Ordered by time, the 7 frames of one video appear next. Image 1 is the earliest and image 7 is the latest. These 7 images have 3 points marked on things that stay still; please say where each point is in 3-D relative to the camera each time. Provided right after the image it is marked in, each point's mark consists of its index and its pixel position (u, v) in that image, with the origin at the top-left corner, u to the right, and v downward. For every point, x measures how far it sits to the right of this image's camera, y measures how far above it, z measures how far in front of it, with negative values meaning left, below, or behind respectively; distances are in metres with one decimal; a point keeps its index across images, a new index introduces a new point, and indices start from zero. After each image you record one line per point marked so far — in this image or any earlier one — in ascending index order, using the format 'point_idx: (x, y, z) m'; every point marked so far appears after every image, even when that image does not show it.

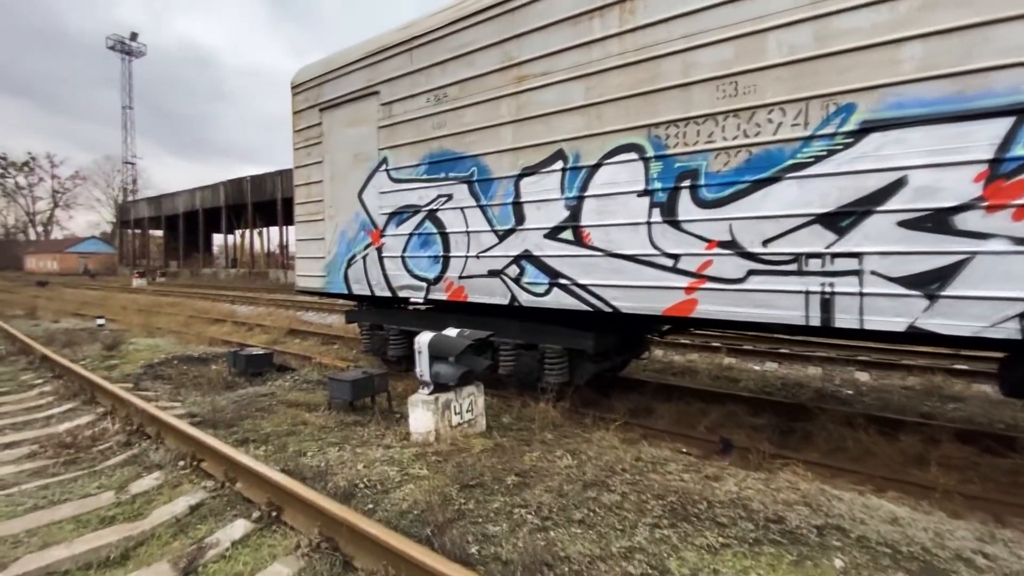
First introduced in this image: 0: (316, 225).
0: (-3.1, +1.0, +7.6) m
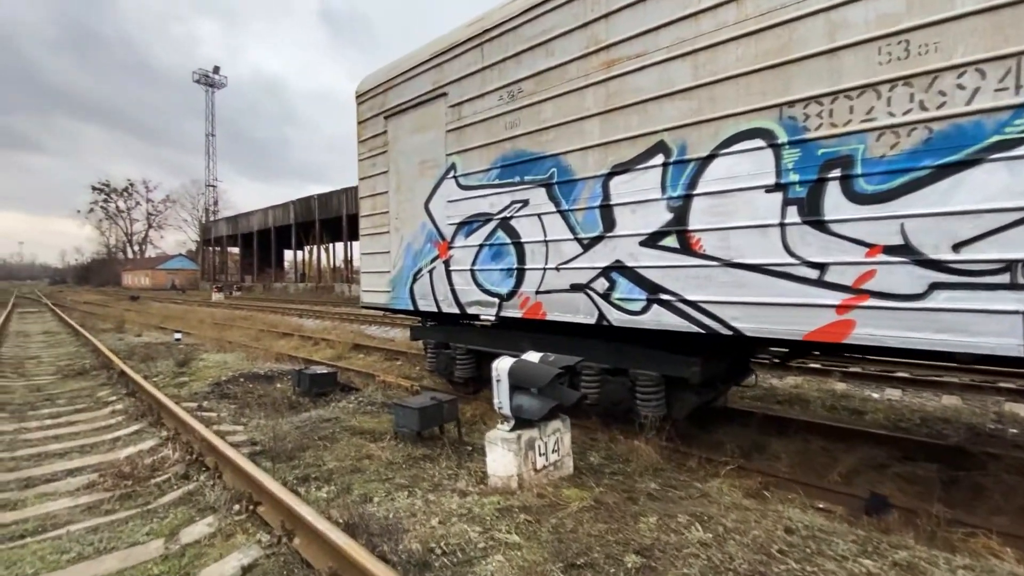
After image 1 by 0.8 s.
0: (-2.0, +0.7, +7.2) m
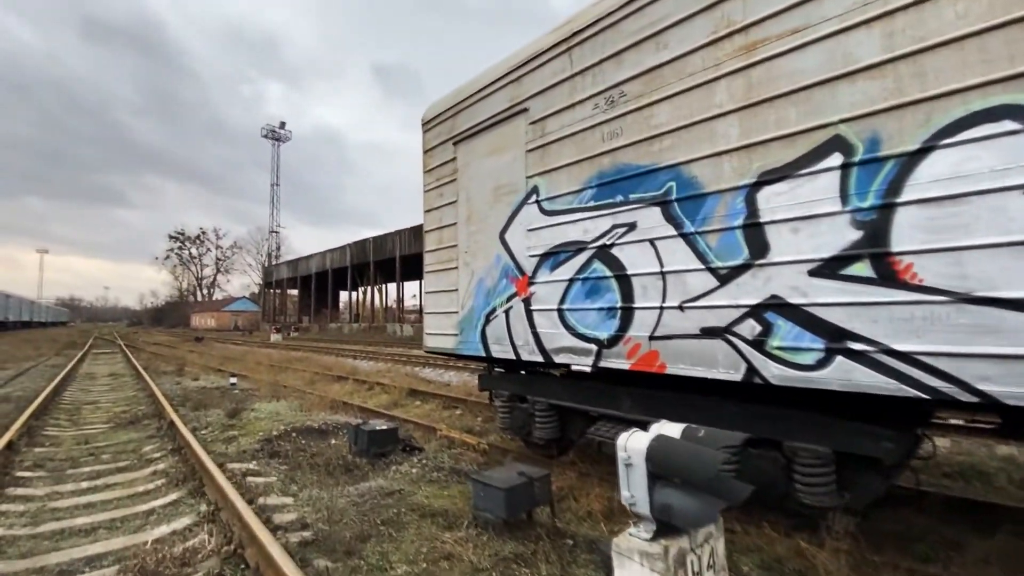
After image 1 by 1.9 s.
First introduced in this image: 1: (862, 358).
0: (-0.9, +0.2, +6.4) m
1: (+2.2, -0.4, +3.0) m
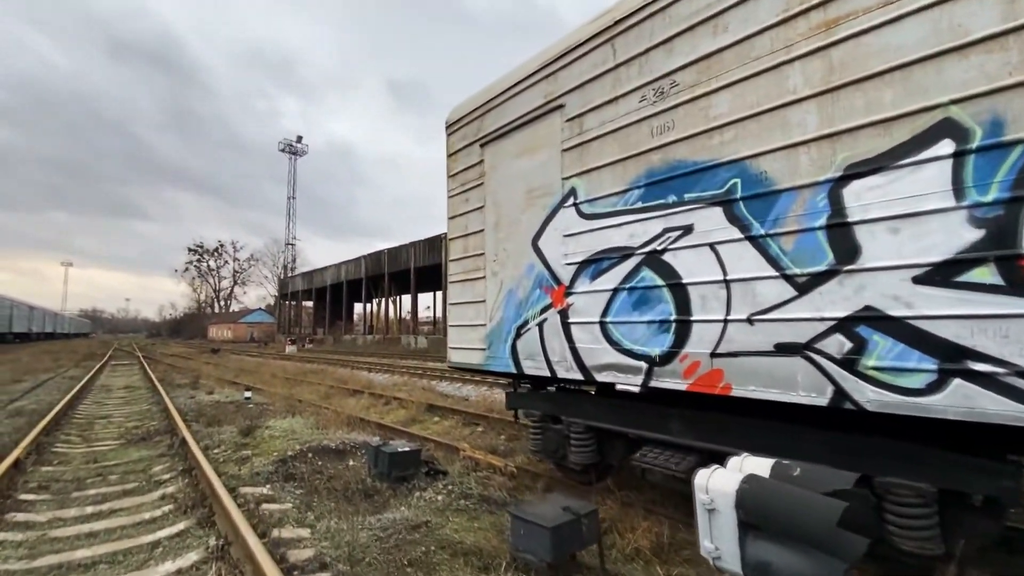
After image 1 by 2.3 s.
0: (-0.5, 0.0, +6.0) m
1: (+2.5, -0.5, +2.5) m
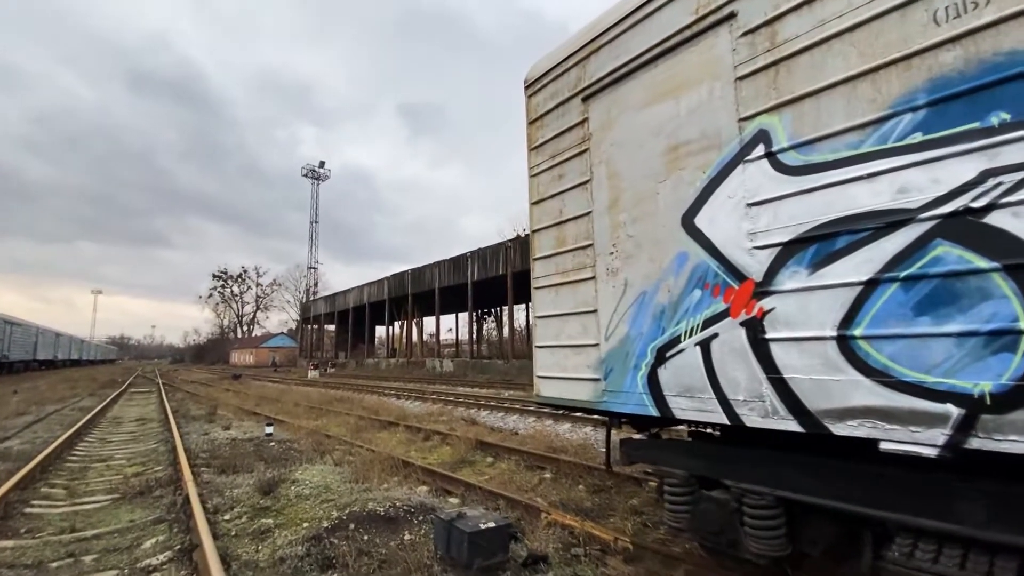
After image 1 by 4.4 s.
0: (+0.6, 0.0, +4.4) m
1: (+3.5, -0.3, +0.8) m
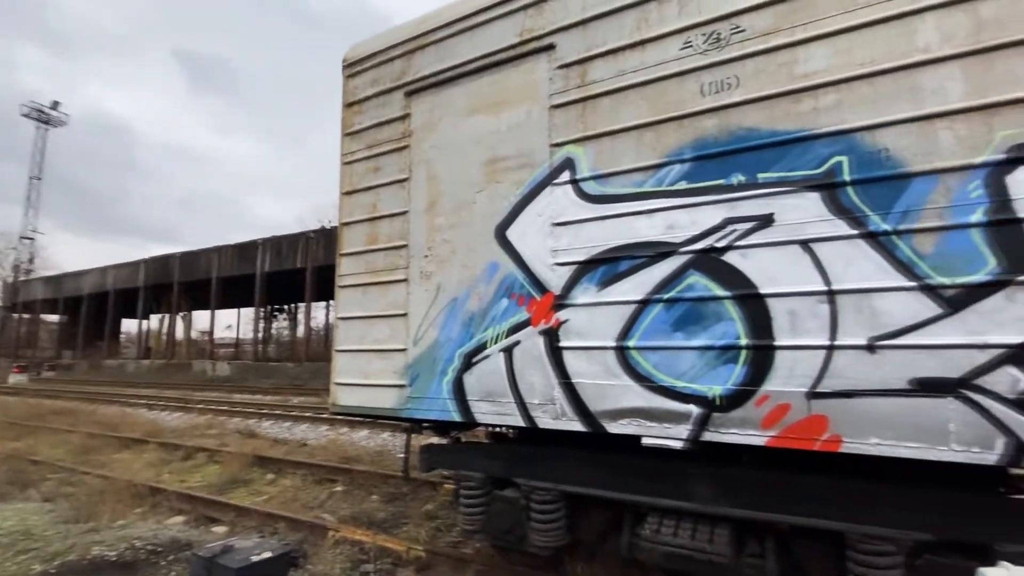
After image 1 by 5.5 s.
0: (-1.1, 0.0, +4.1) m
1: (+2.9, -0.6, +1.9) m
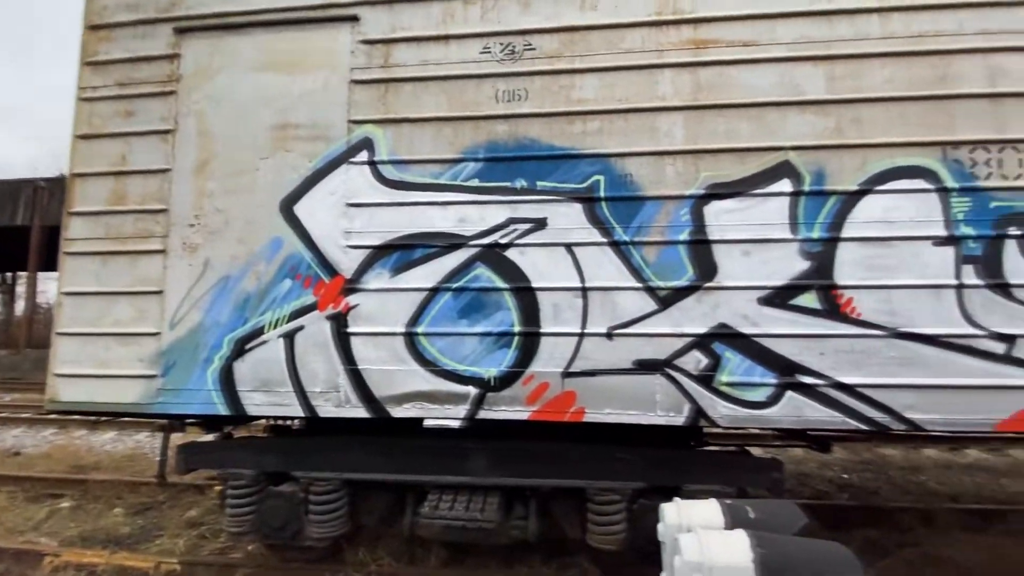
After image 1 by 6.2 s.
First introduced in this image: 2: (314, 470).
0: (-2.7, +0.2, +3.4) m
1: (+1.8, -0.6, +2.9) m
2: (-1.5, -1.4, +3.6) m
